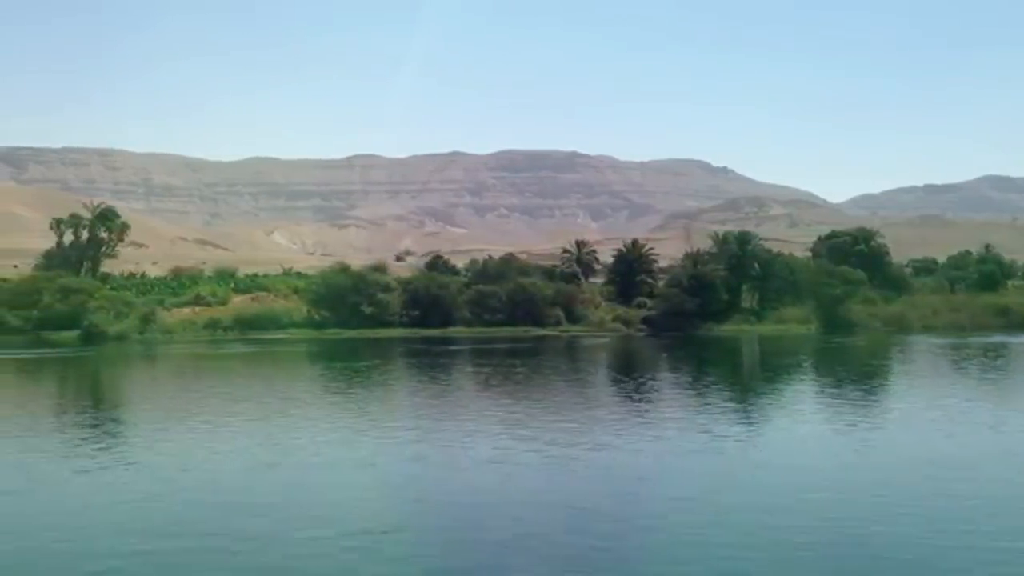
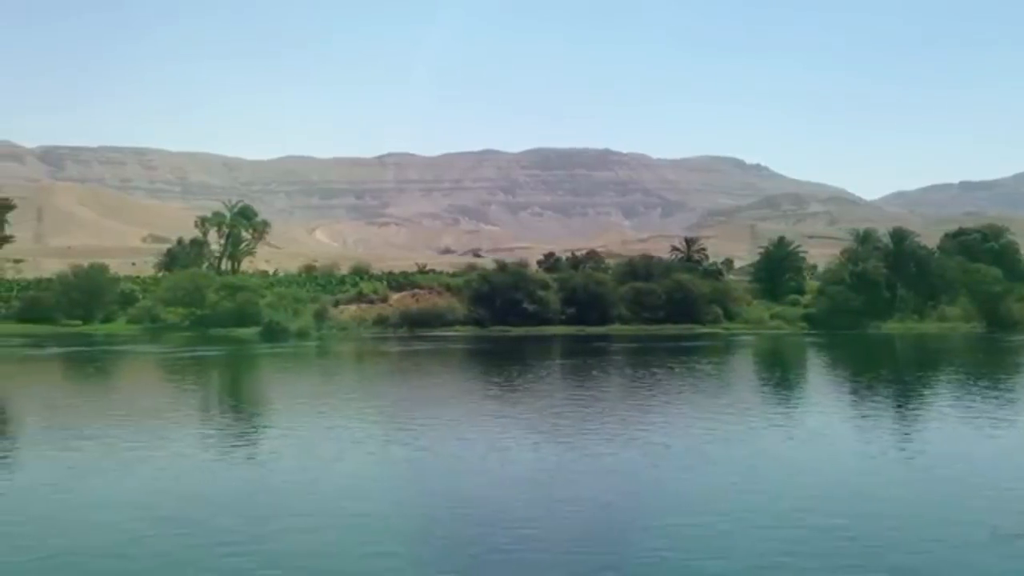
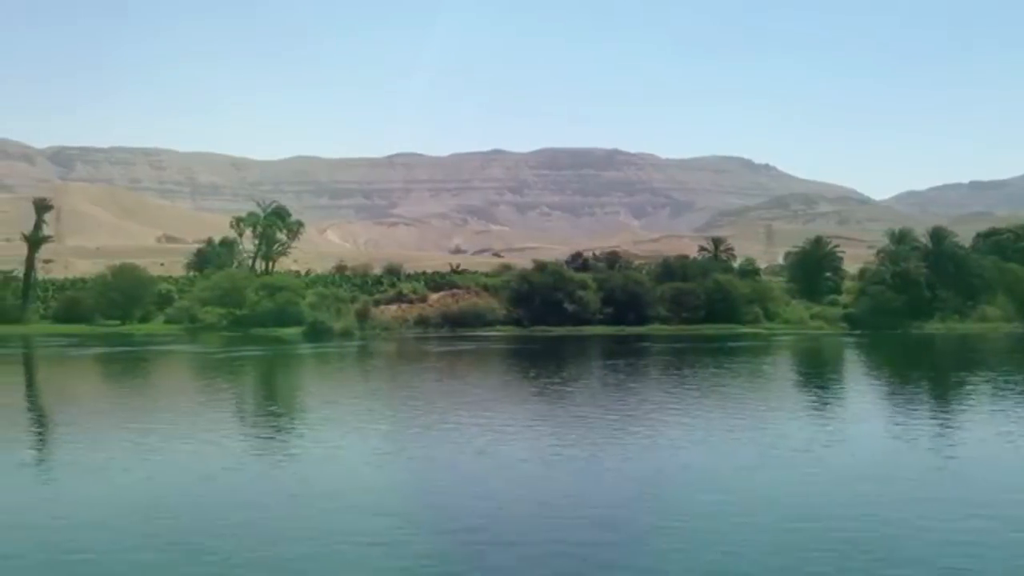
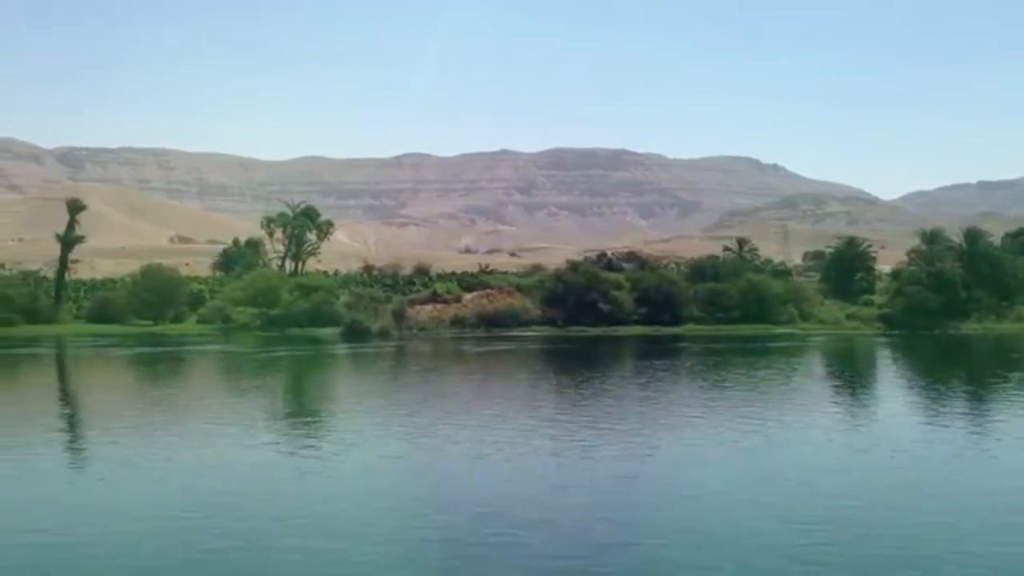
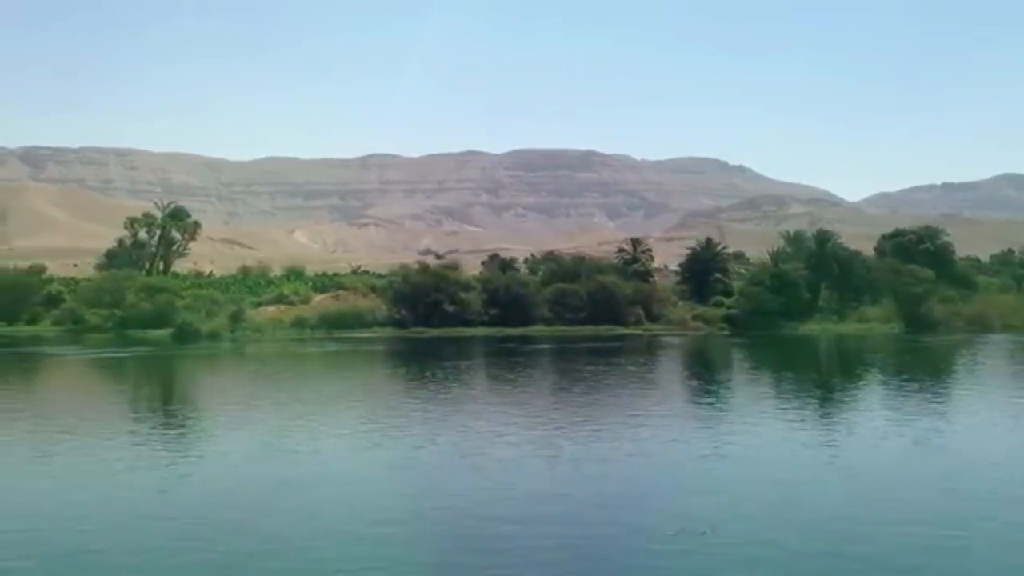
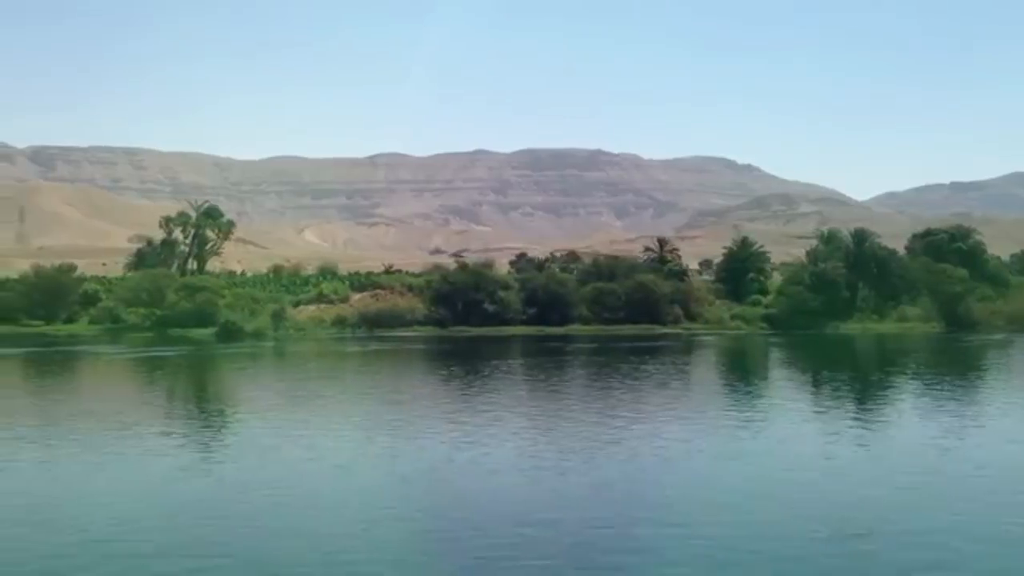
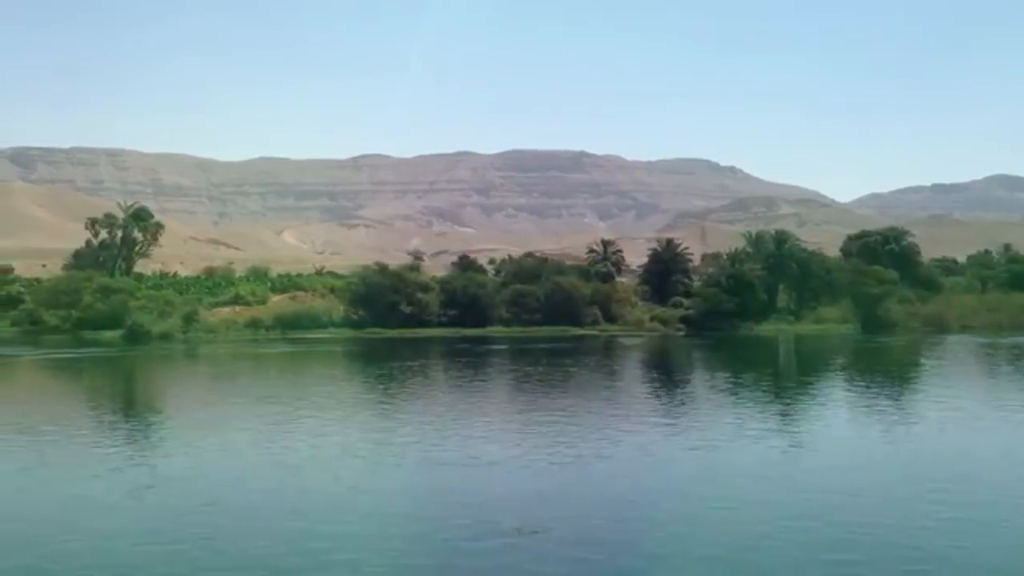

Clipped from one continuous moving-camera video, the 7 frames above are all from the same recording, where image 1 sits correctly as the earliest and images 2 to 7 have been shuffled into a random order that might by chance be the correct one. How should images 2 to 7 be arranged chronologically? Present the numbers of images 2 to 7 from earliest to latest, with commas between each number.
7, 5, 6, 2, 3, 4
